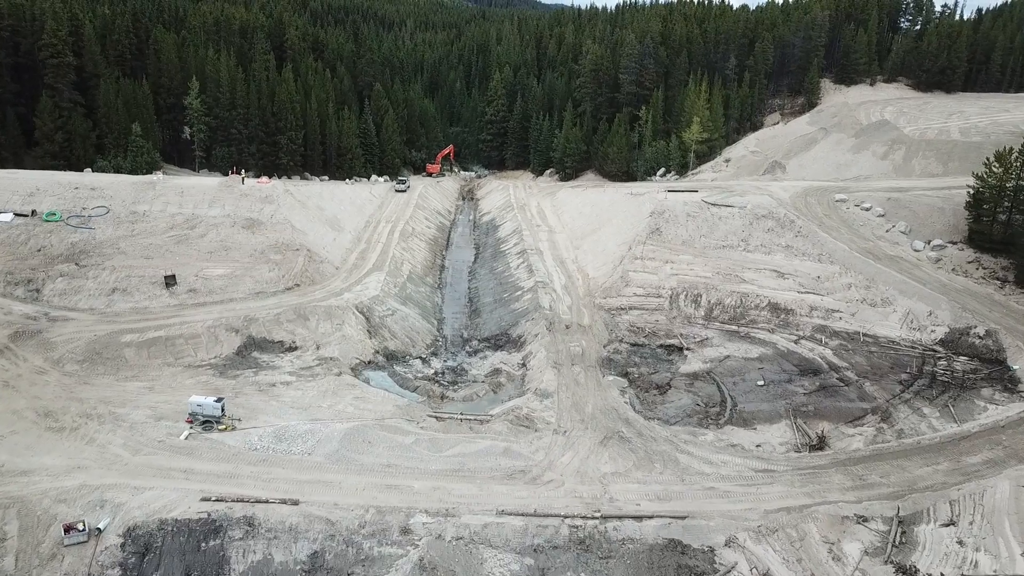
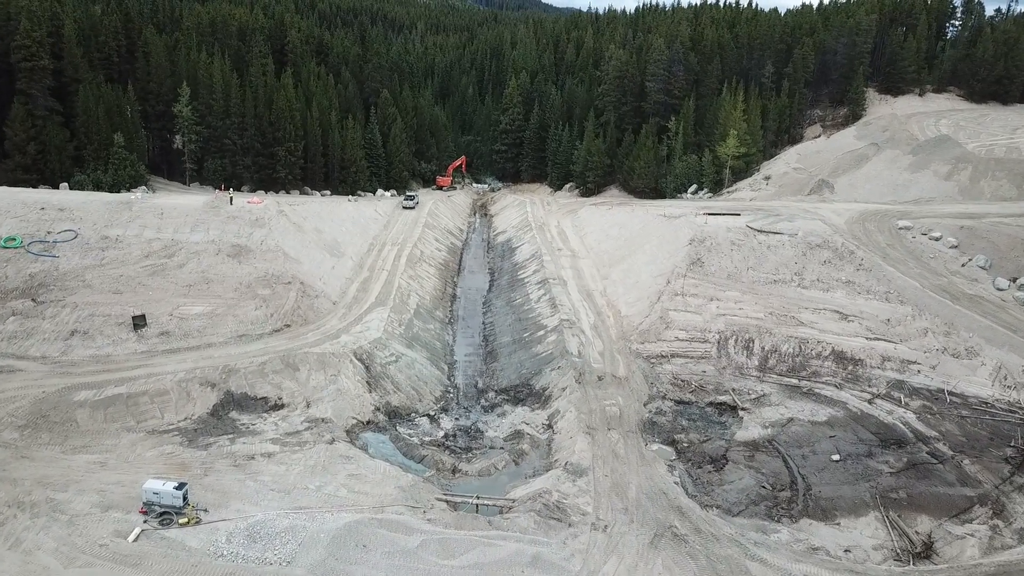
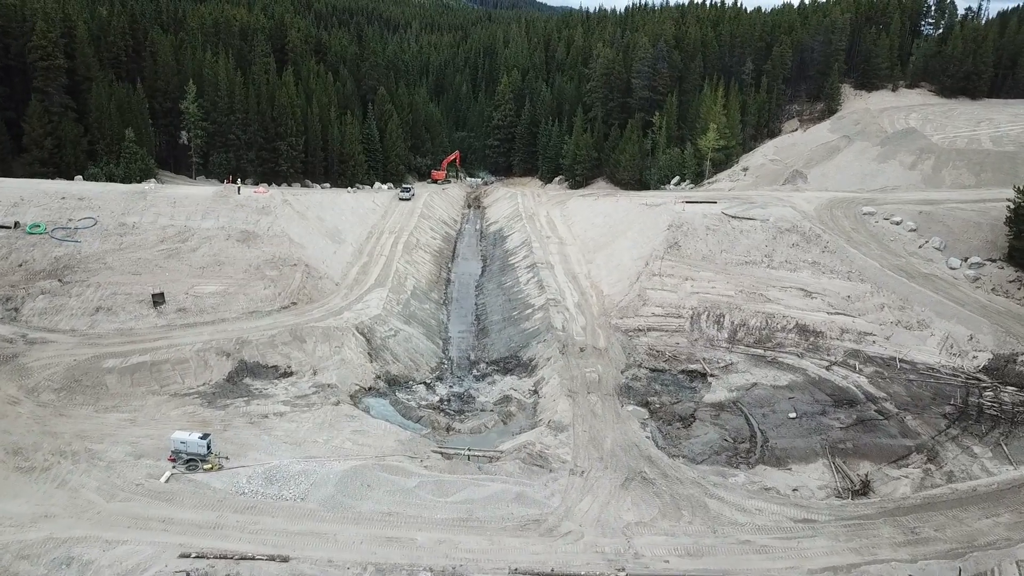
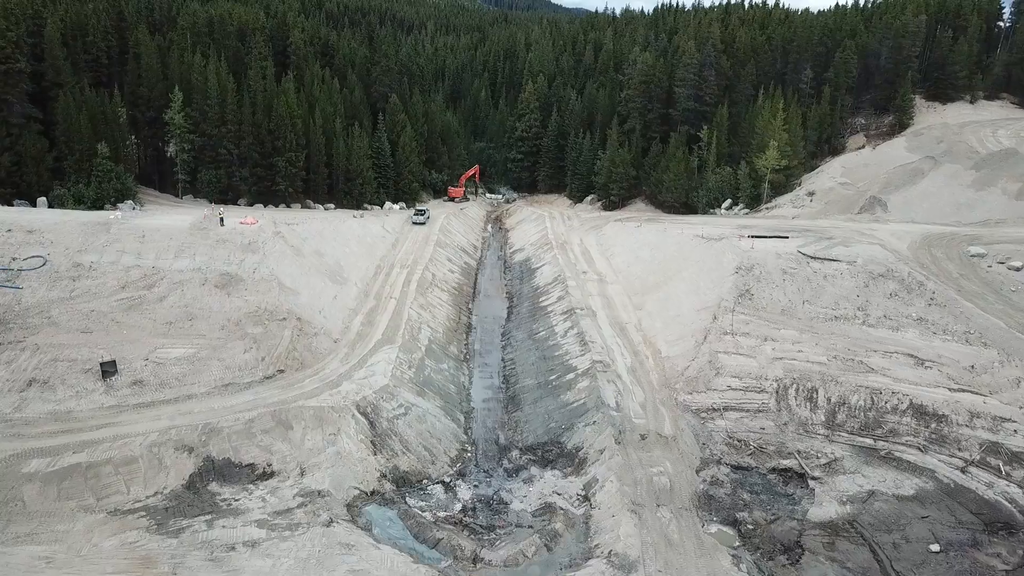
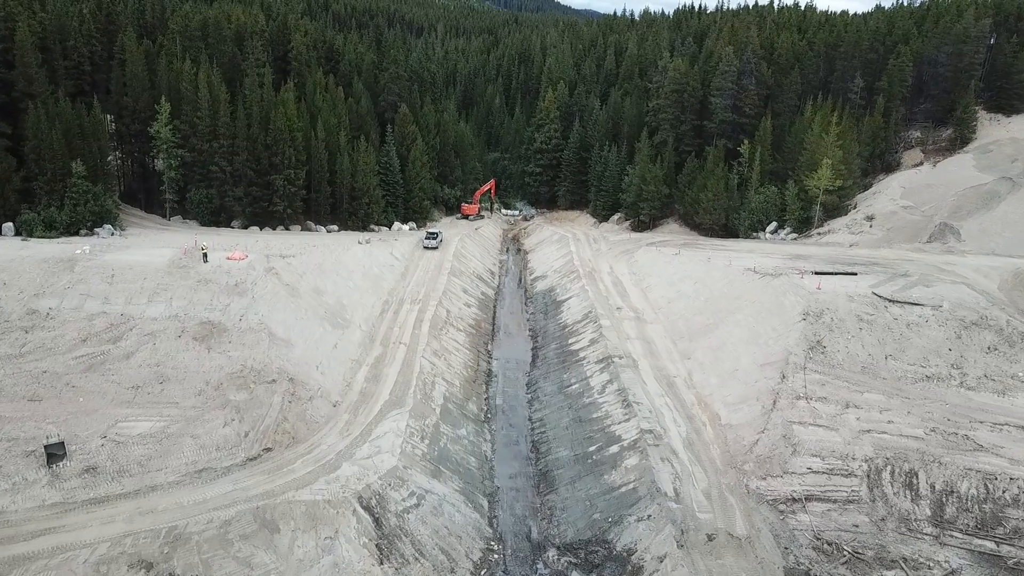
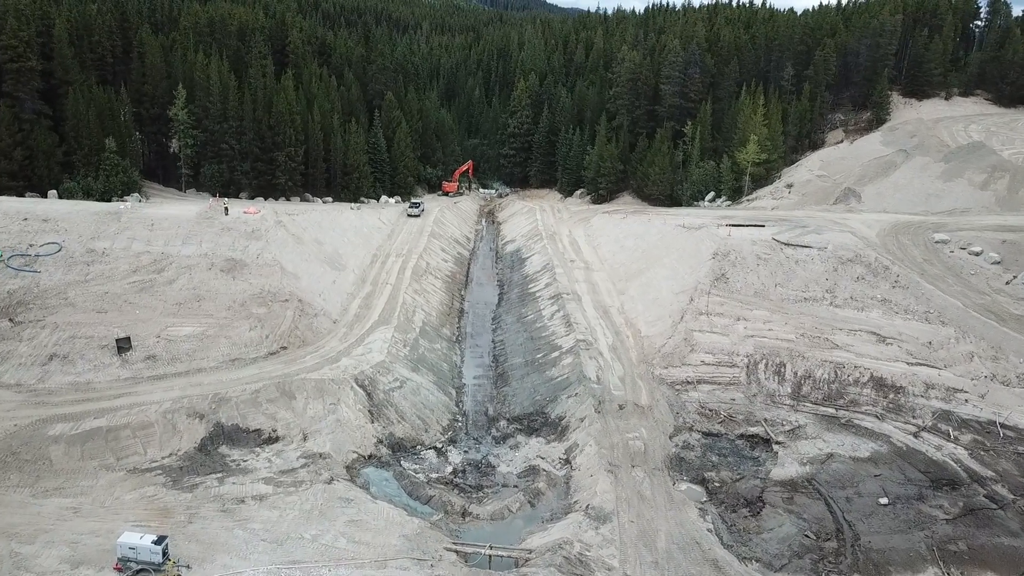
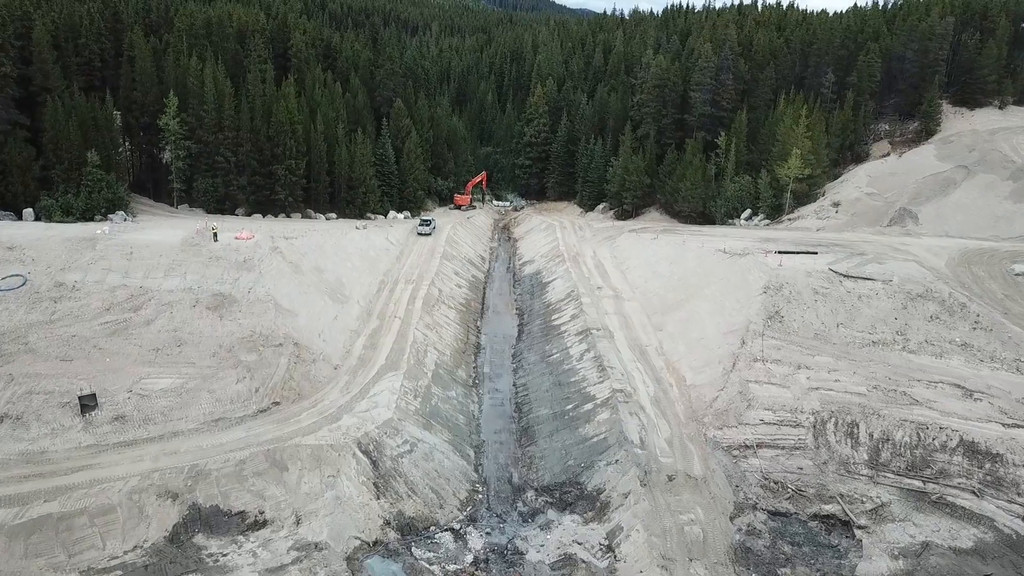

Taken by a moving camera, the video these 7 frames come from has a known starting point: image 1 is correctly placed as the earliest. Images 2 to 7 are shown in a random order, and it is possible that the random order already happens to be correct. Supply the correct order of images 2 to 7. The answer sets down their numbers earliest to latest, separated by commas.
3, 2, 6, 4, 7, 5
